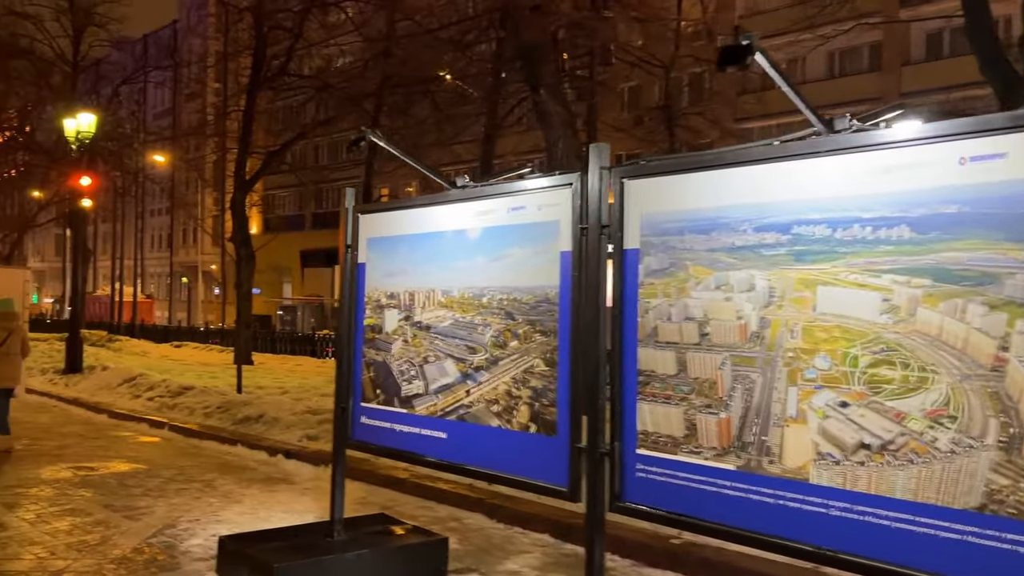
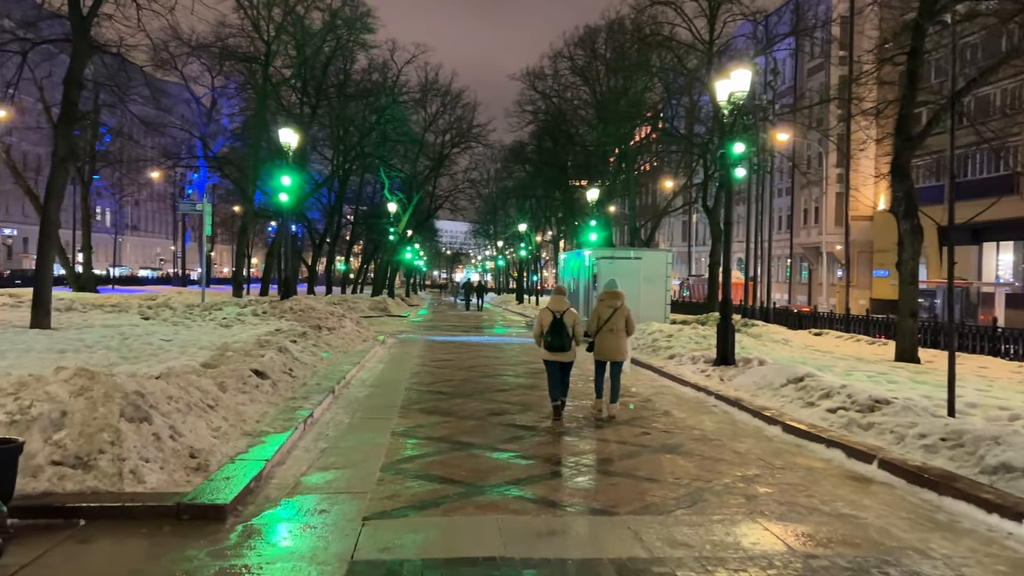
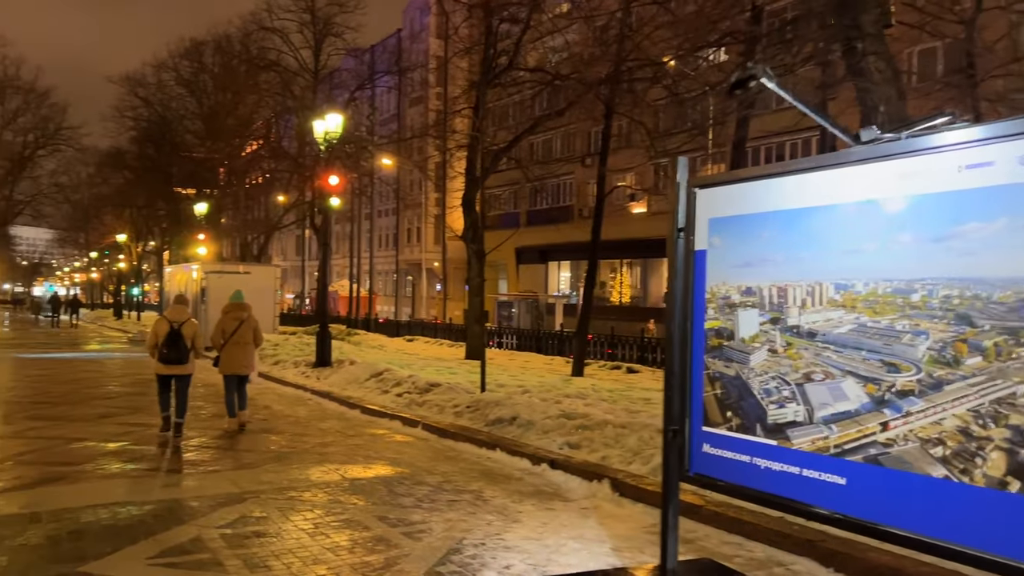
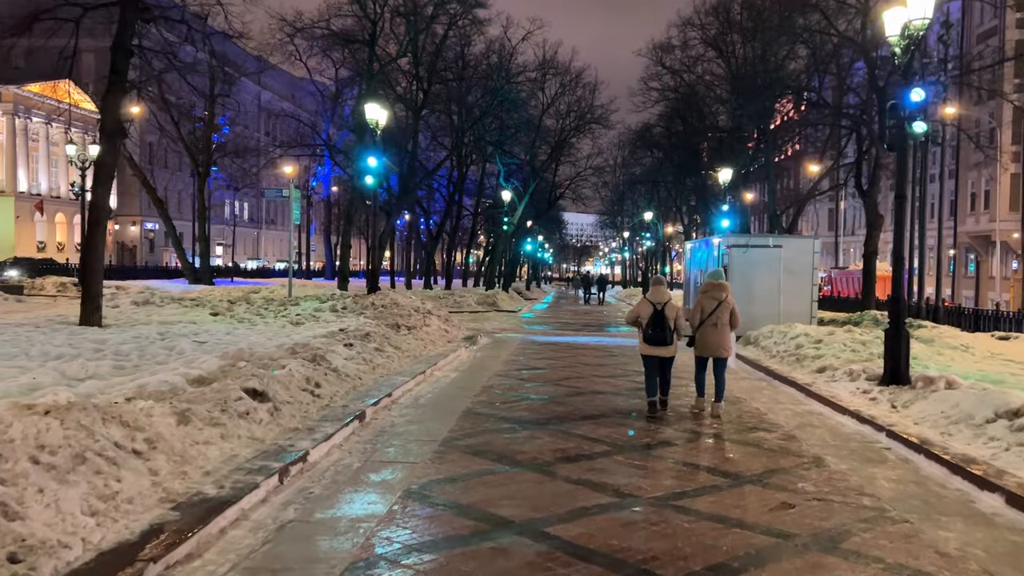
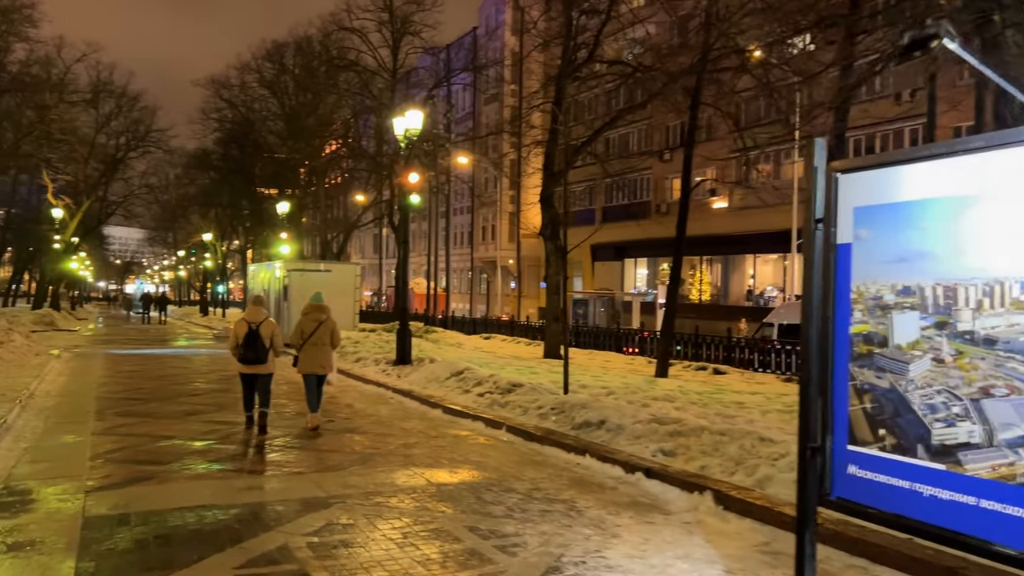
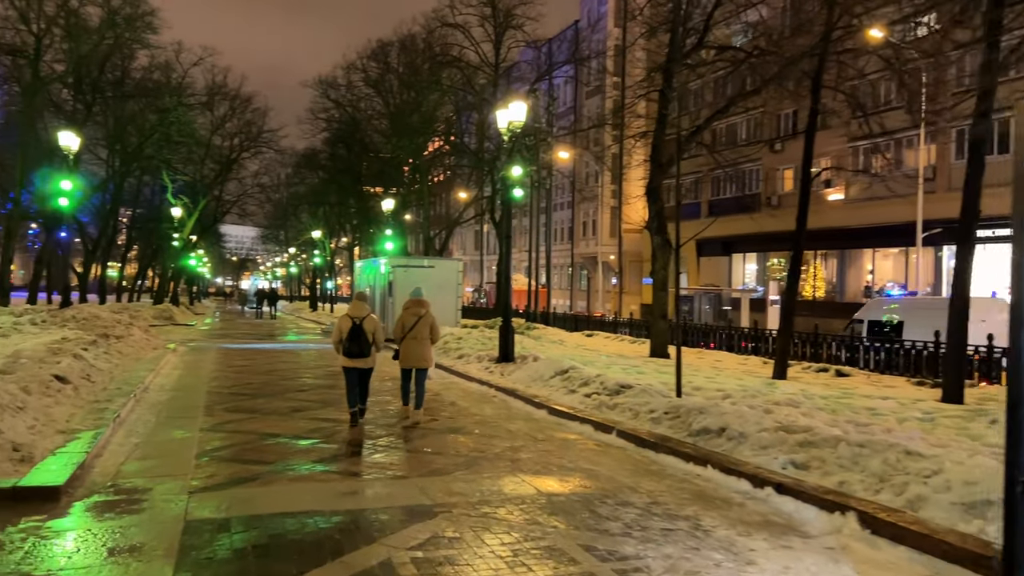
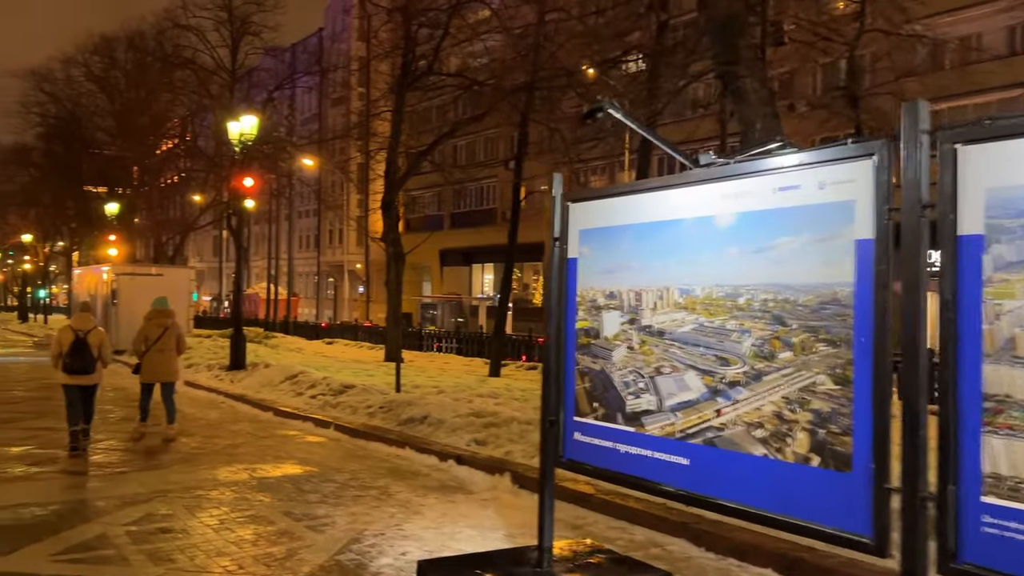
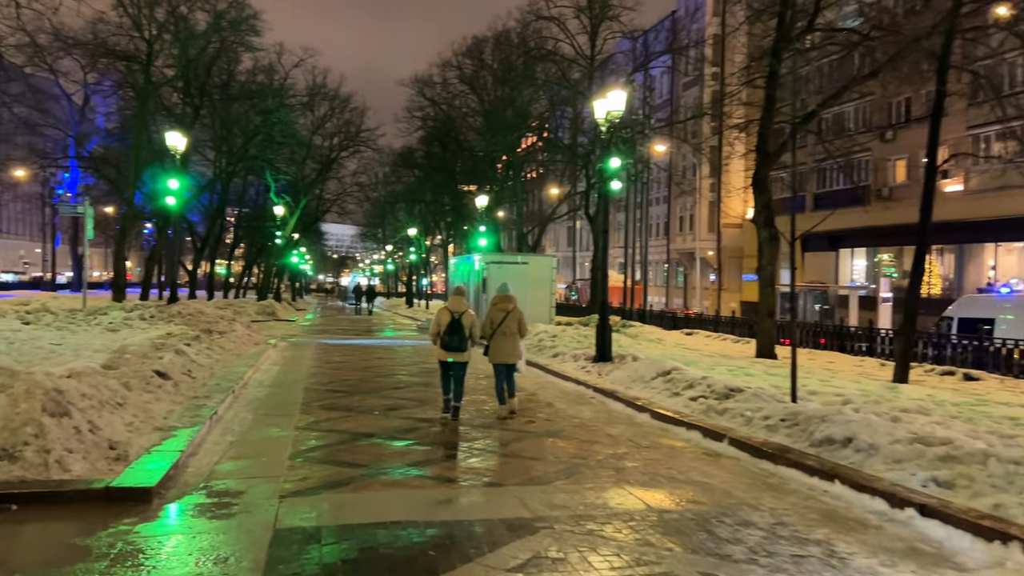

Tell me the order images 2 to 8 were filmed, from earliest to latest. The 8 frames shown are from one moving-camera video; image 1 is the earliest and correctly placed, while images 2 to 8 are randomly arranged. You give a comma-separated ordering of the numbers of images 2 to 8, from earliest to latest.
7, 3, 5, 6, 8, 2, 4
